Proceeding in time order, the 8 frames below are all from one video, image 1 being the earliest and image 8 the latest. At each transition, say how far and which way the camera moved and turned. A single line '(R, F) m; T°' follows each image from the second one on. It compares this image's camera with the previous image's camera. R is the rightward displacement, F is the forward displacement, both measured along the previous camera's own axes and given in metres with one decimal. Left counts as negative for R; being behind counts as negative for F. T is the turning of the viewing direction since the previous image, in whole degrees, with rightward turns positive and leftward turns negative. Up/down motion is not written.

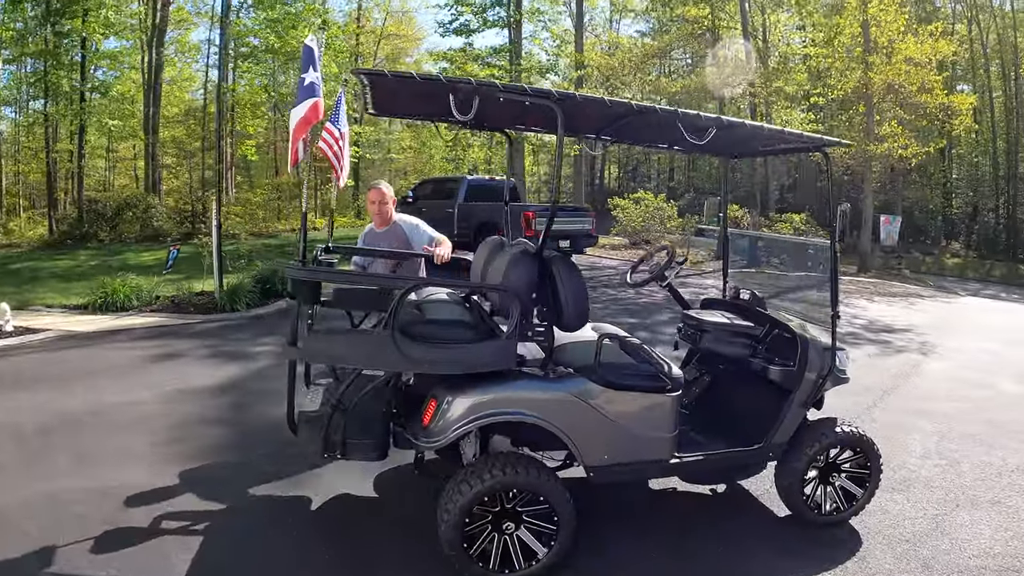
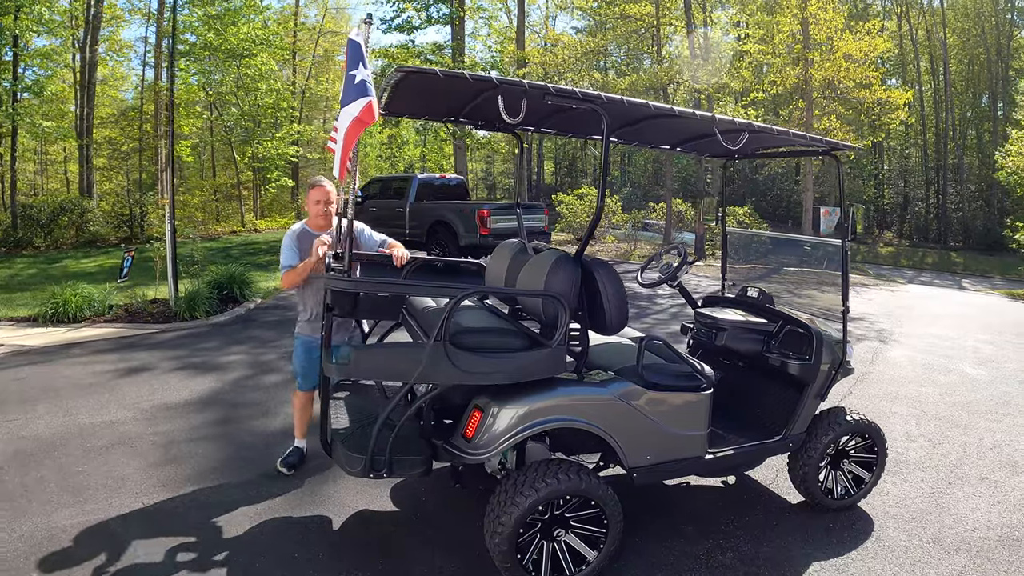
(-0.4, +0.1) m; +5°
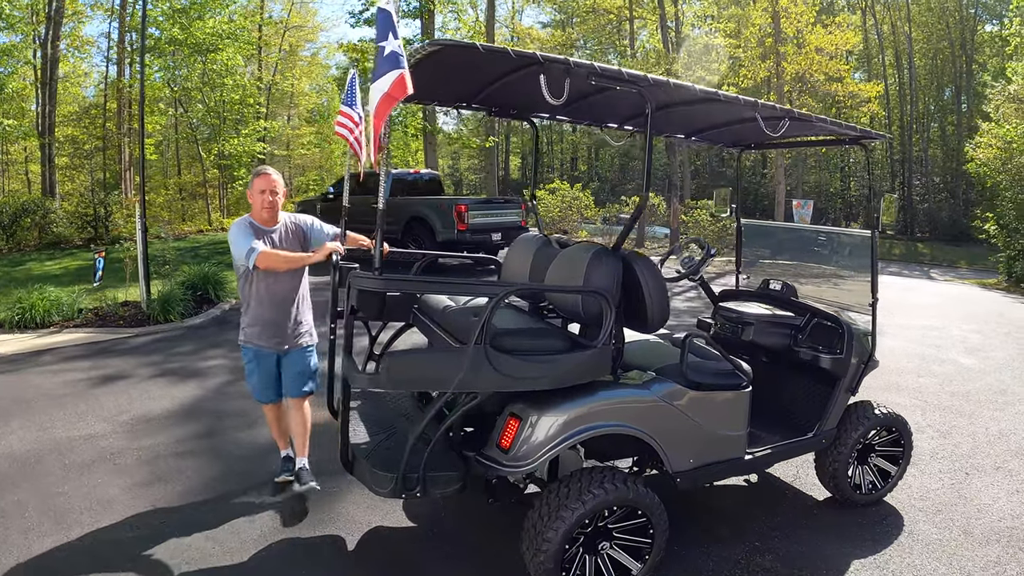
(-0.2, +0.2) m; +2°
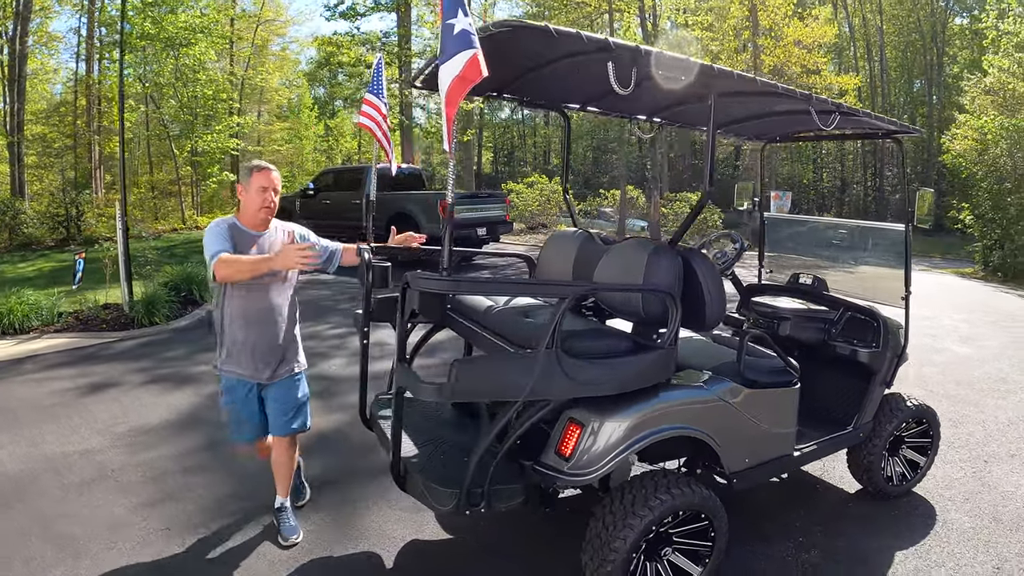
(-0.3, +0.1) m; +2°
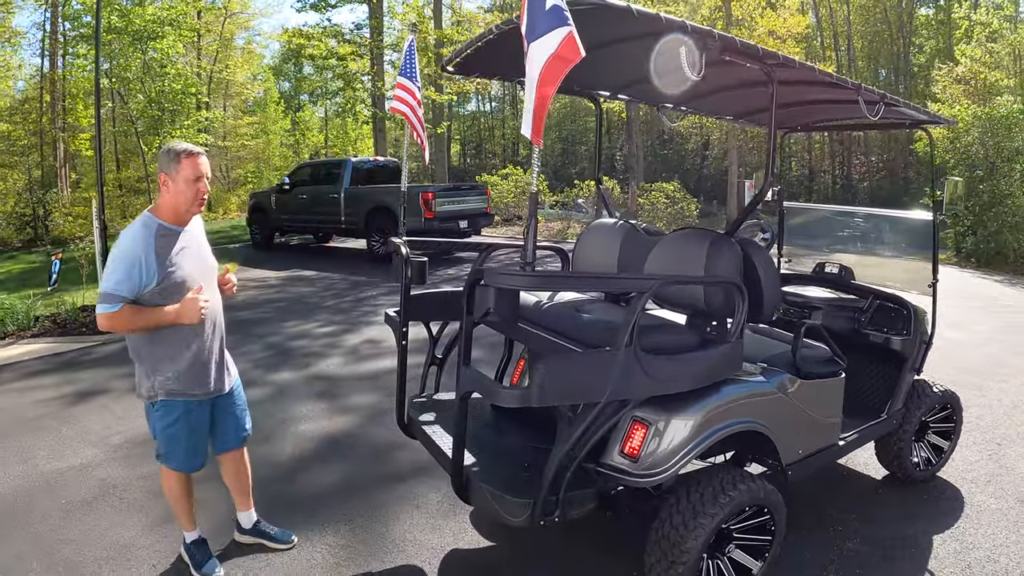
(-0.3, +0.1) m; +2°
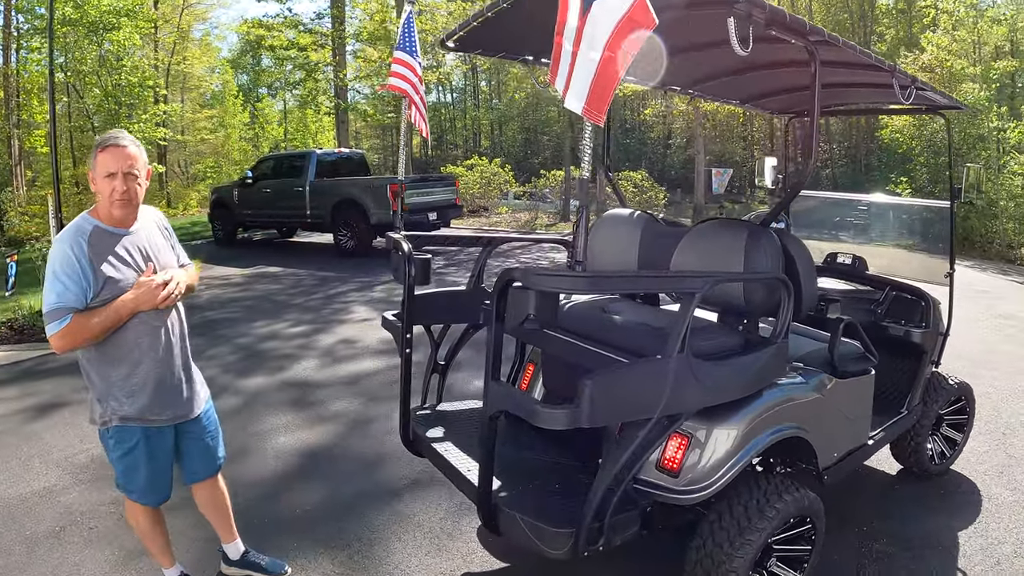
(-0.2, +0.2) m; +3°
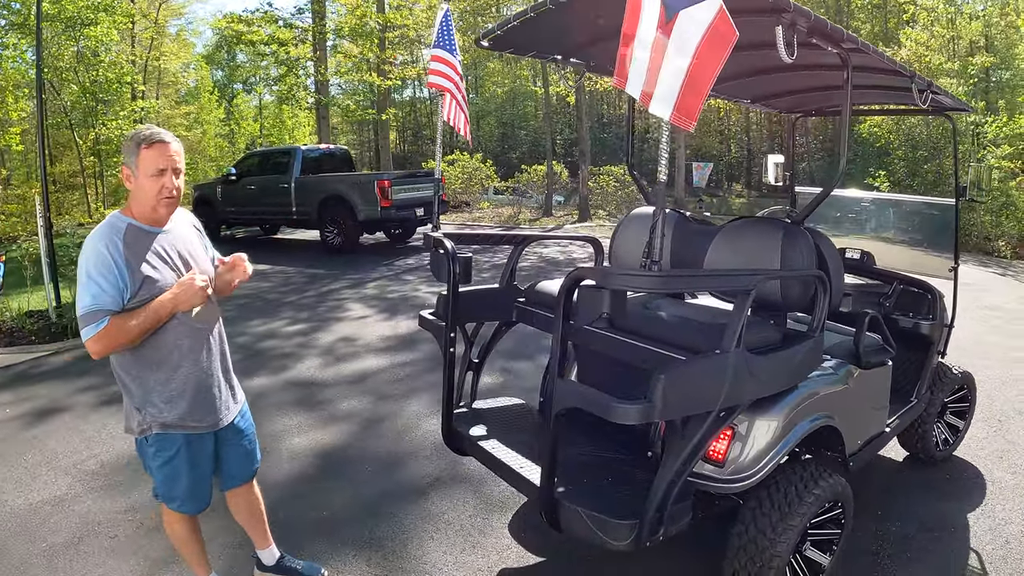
(-0.2, -0.1) m; +2°
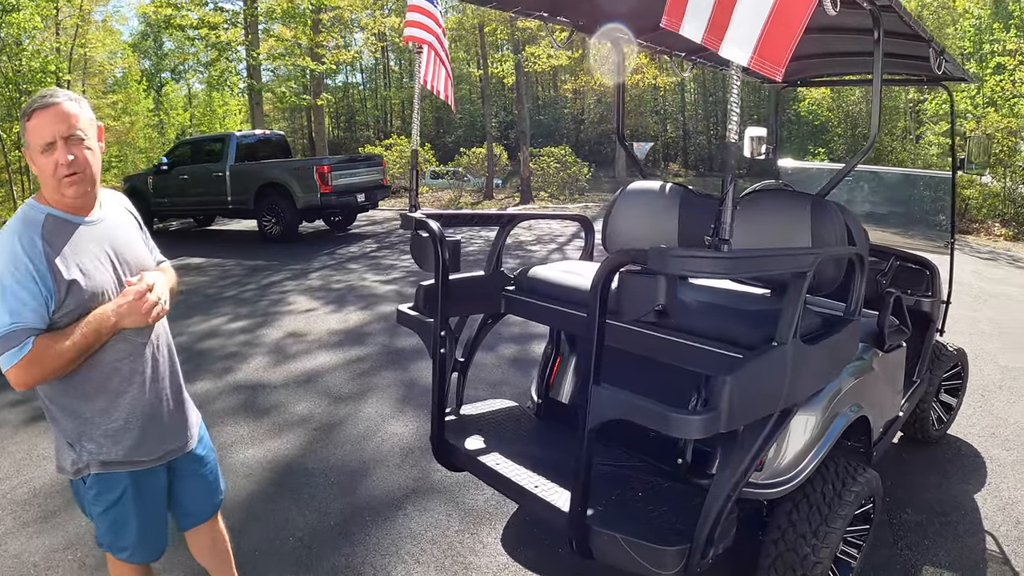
(-0.2, +0.3) m; +4°
